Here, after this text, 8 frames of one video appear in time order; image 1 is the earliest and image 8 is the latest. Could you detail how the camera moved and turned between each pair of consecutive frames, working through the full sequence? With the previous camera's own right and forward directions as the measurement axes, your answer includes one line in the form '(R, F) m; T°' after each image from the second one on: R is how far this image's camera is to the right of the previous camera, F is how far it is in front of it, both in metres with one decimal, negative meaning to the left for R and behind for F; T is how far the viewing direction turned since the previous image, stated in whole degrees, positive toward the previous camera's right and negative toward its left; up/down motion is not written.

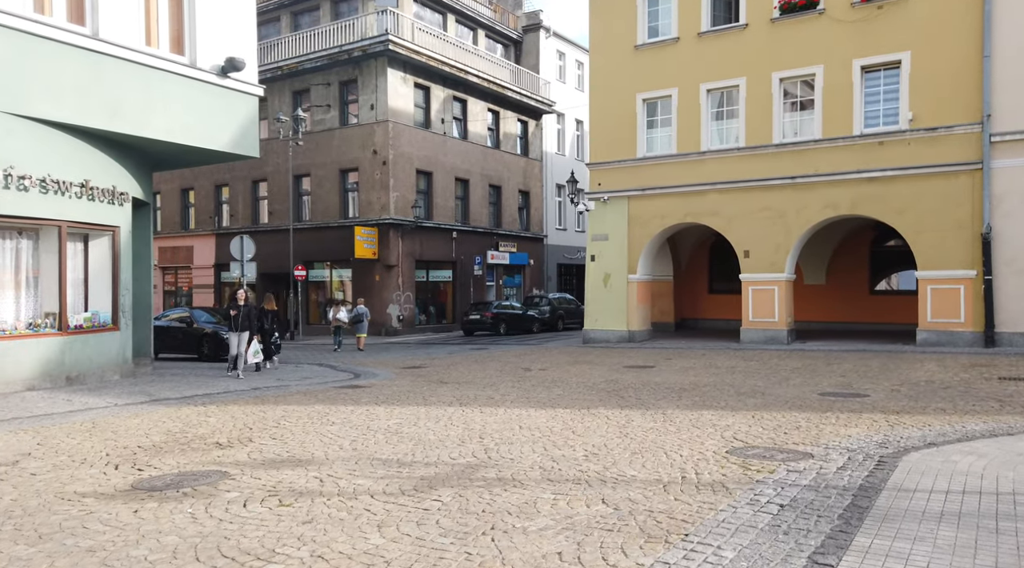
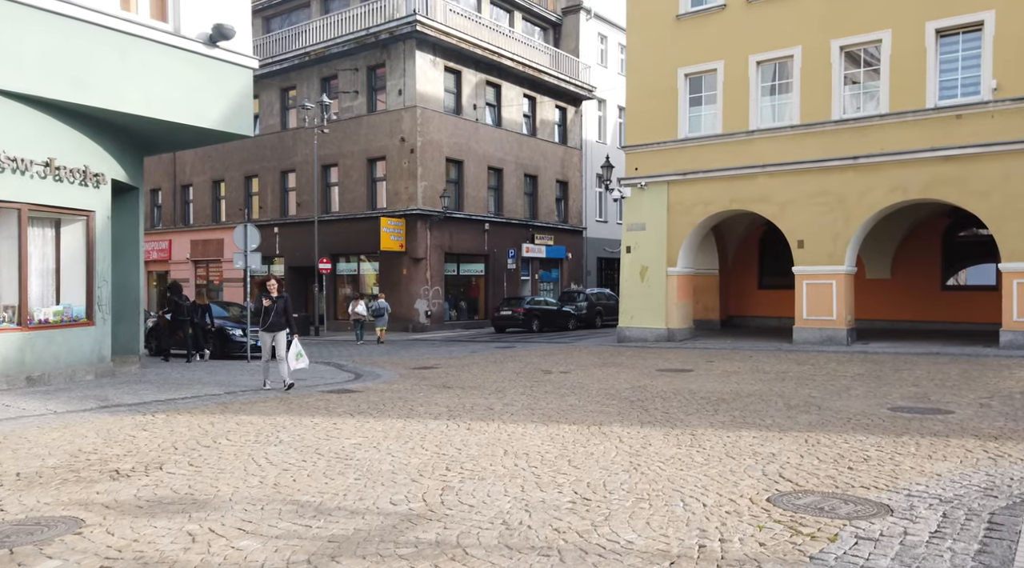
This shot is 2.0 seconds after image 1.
(+0.6, +1.9) m; -3°
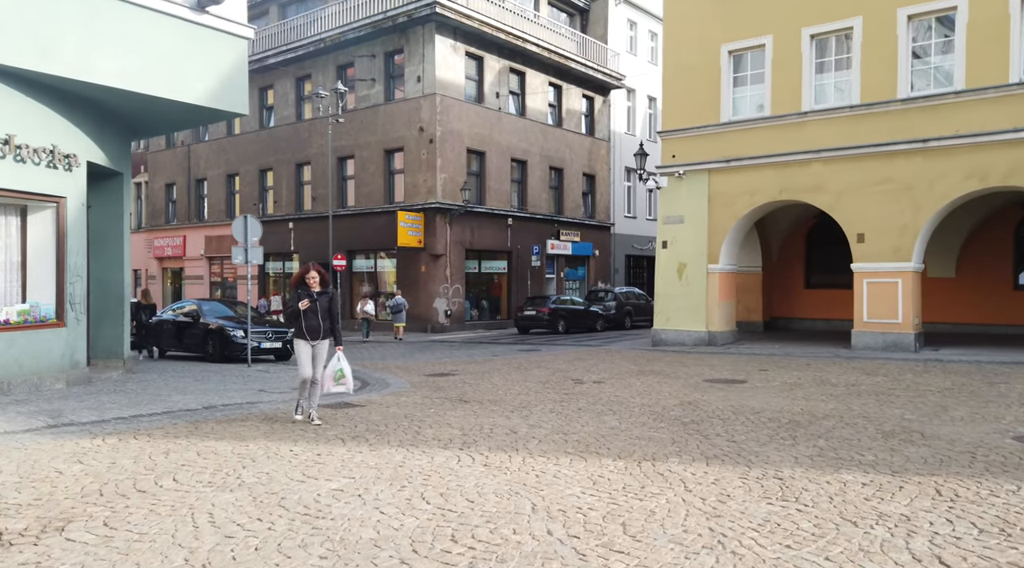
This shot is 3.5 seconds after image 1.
(-0.1, +1.8) m; -2°
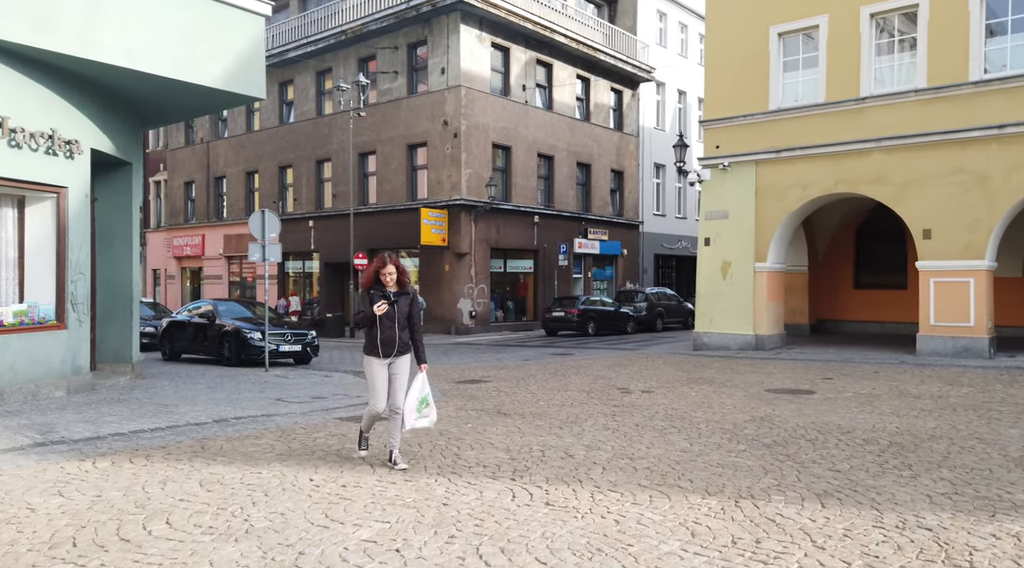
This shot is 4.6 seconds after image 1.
(-0.3, +1.2) m; -1°
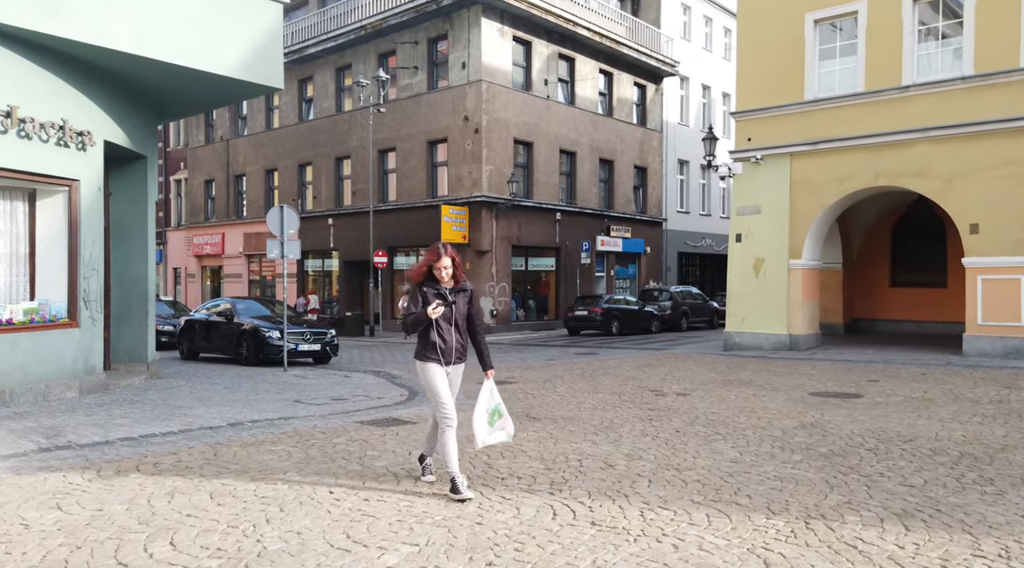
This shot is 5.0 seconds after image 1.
(-0.1, +0.5) m; -1°
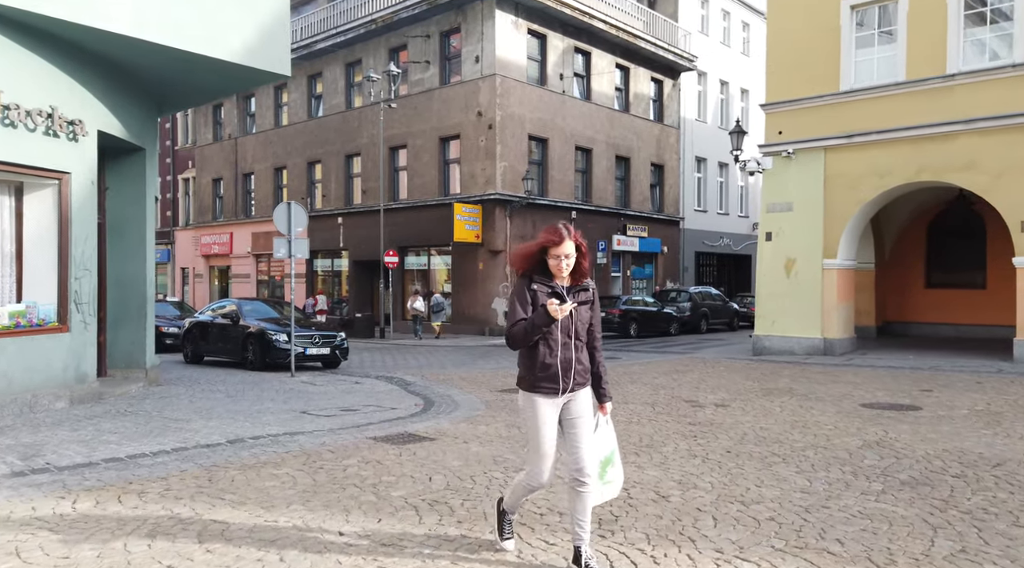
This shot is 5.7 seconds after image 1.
(-0.2, +0.9) m; -1°
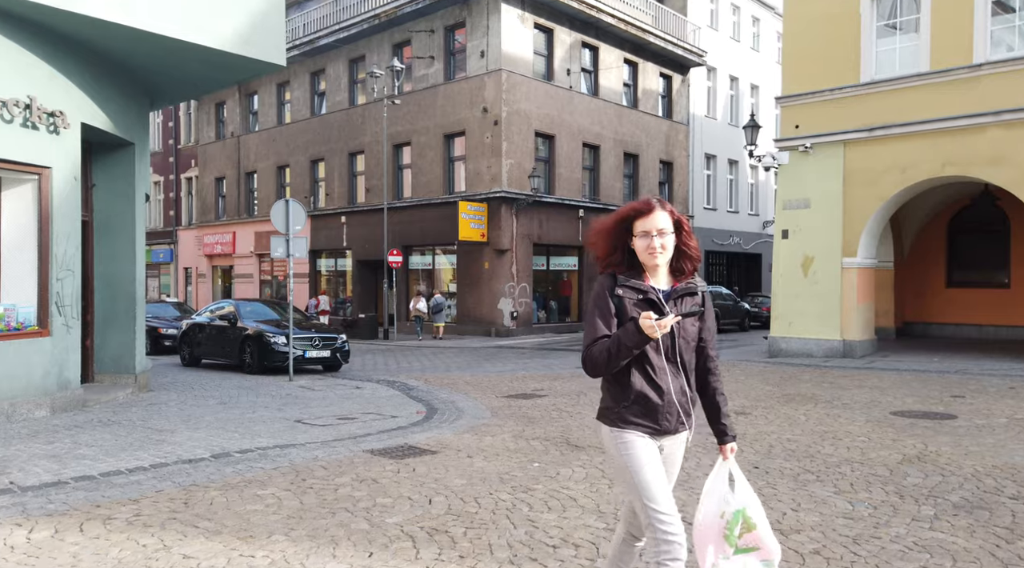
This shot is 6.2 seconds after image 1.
(0.0, +0.6) m; 0°
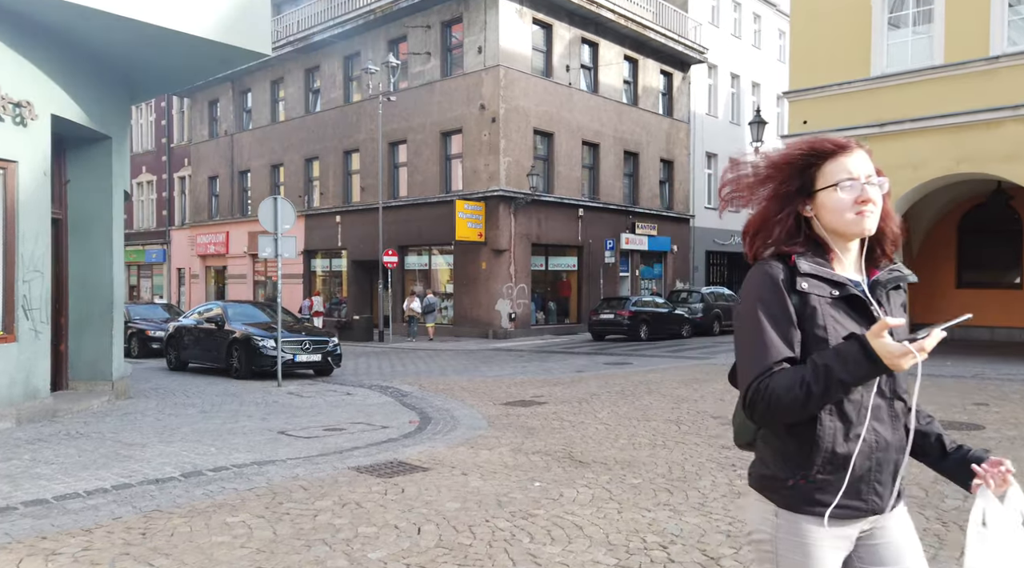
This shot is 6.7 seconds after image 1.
(0.0, +0.6) m; 0°
